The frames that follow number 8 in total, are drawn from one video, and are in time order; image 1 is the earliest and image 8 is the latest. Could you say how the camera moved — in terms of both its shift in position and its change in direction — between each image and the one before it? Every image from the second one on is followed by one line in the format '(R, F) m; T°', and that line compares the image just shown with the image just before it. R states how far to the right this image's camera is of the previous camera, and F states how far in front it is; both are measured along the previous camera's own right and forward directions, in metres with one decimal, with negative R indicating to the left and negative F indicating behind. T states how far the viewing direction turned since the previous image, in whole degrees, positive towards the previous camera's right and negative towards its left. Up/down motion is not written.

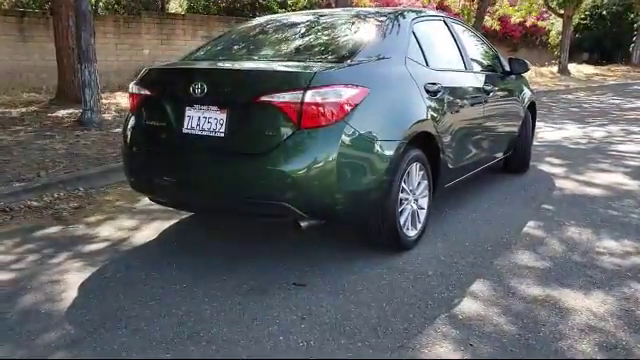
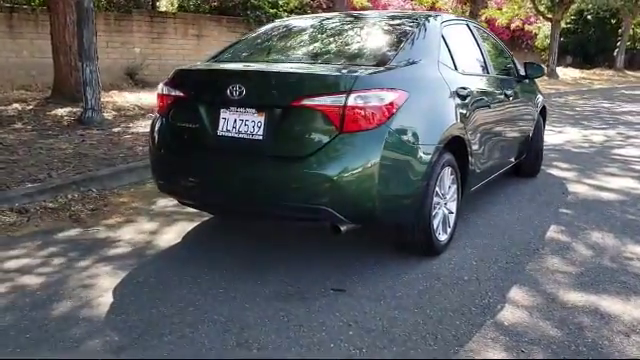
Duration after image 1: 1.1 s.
(-0.3, 0.0) m; +2°
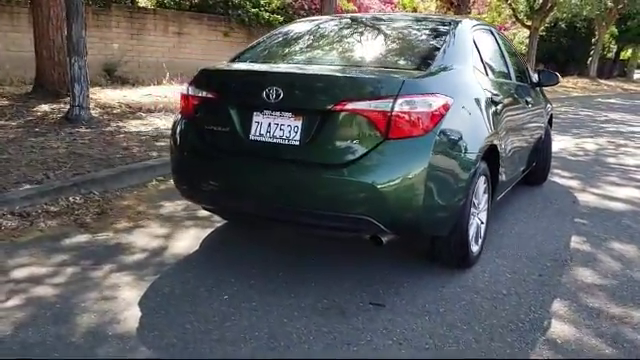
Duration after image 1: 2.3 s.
(-0.4, +0.2) m; +3°
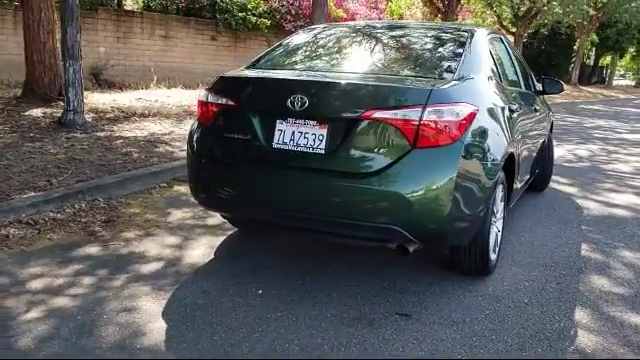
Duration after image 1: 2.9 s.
(-0.2, 0.0) m; +2°
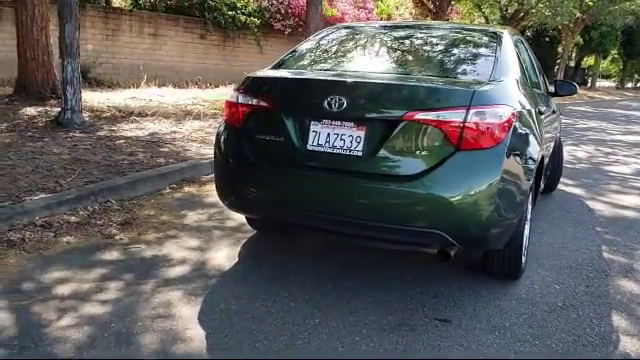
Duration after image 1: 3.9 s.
(-0.3, +0.1) m; +2°
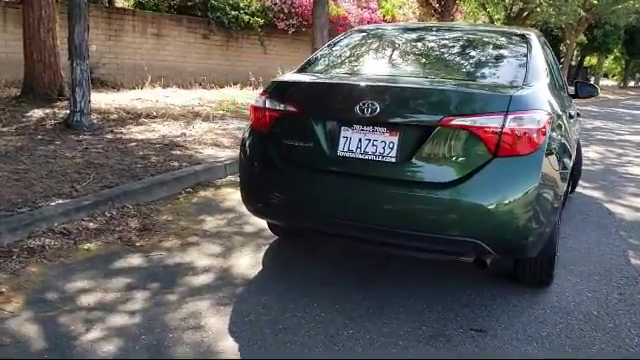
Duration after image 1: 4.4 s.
(-0.2, +0.1) m; 0°
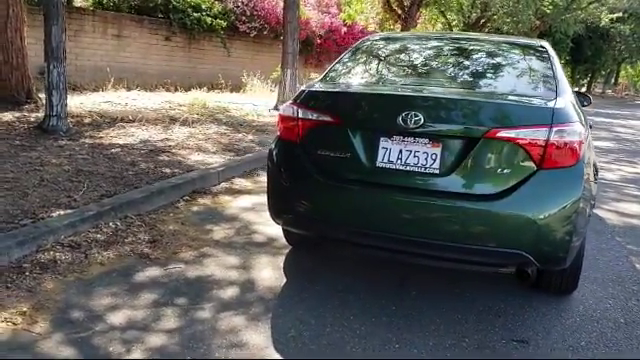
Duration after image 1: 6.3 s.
(-0.5, +0.1) m; +5°
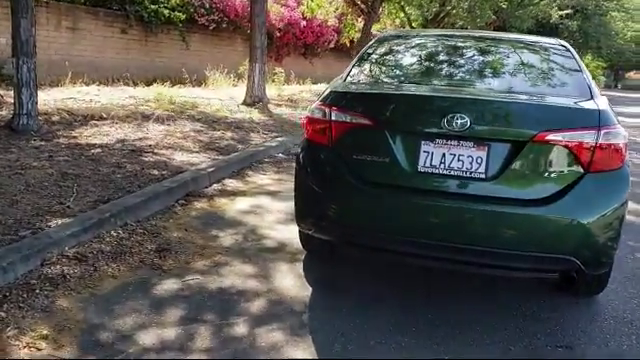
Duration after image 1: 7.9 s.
(-0.5, +0.2) m; +5°
